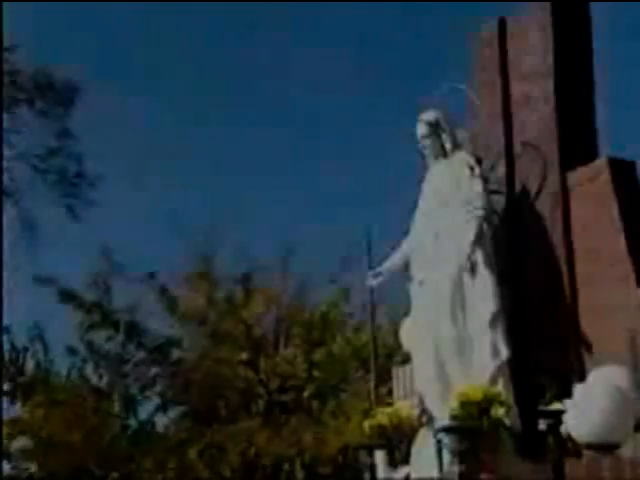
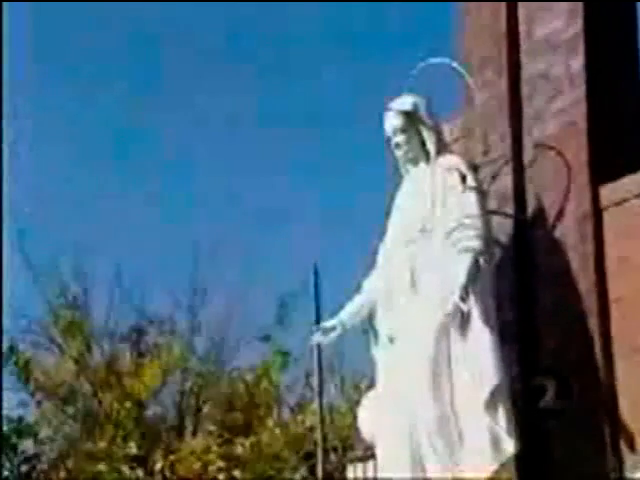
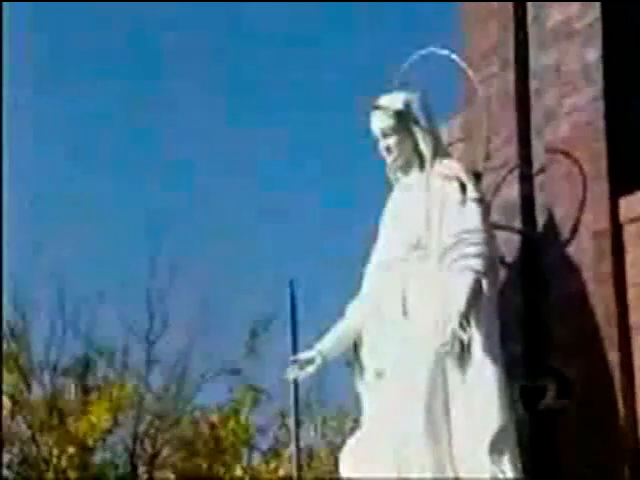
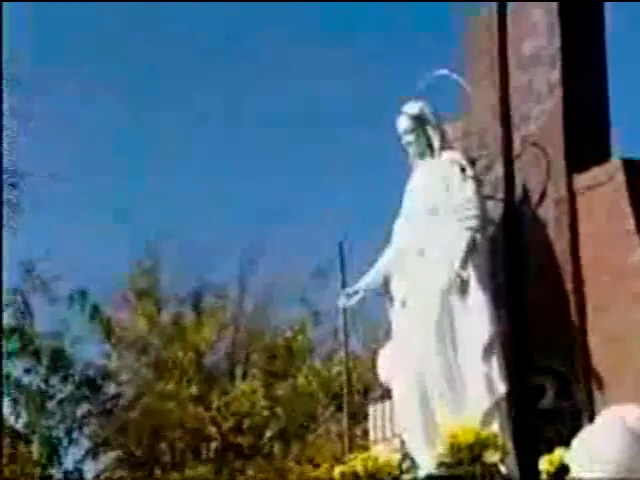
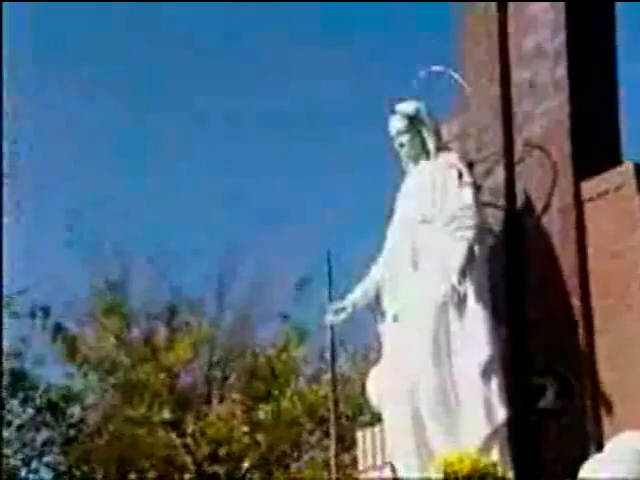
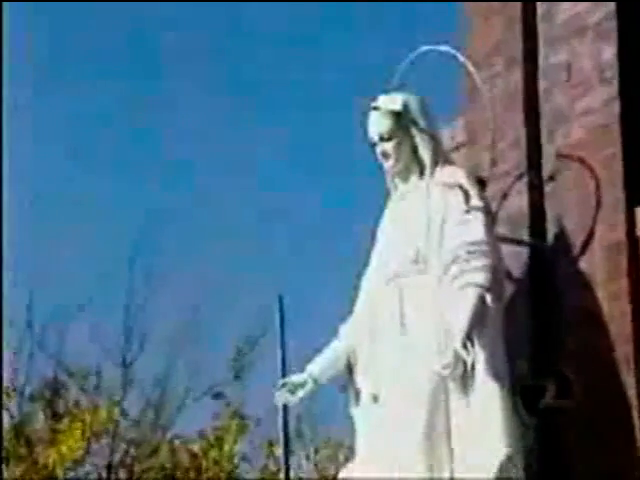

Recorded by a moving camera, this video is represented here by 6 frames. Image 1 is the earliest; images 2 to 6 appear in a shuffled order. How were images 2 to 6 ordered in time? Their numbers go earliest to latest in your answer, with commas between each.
4, 5, 2, 3, 6
